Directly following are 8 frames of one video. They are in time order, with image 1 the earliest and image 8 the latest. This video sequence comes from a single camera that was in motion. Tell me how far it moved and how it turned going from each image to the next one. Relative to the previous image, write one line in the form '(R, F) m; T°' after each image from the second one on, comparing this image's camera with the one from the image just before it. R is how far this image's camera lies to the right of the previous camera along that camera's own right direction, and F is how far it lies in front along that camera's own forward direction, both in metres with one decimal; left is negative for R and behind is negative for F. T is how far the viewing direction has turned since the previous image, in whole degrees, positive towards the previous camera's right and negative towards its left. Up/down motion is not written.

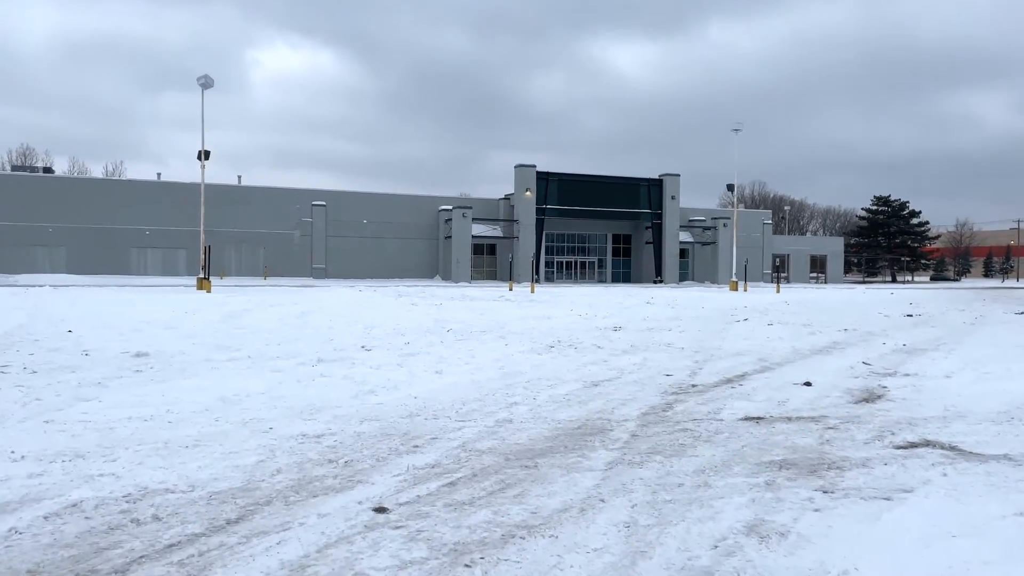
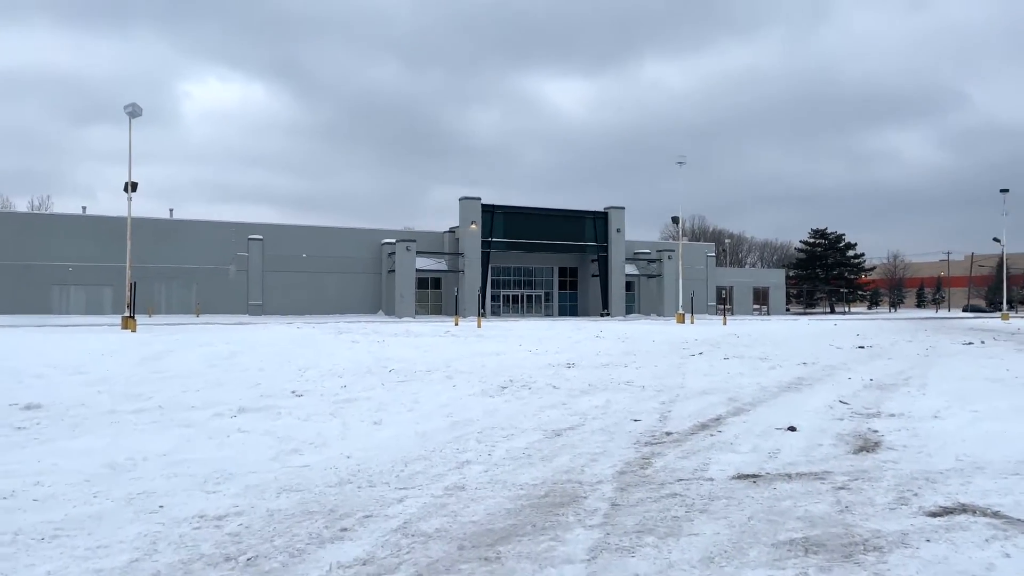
(0.0, +1.2) m; +4°
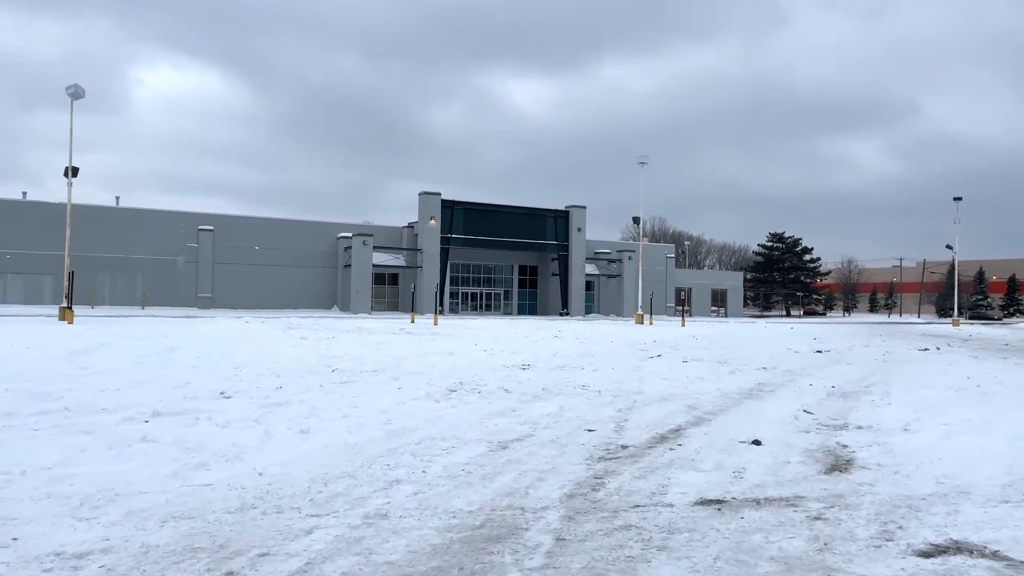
(+0.2, +0.8) m; +3°
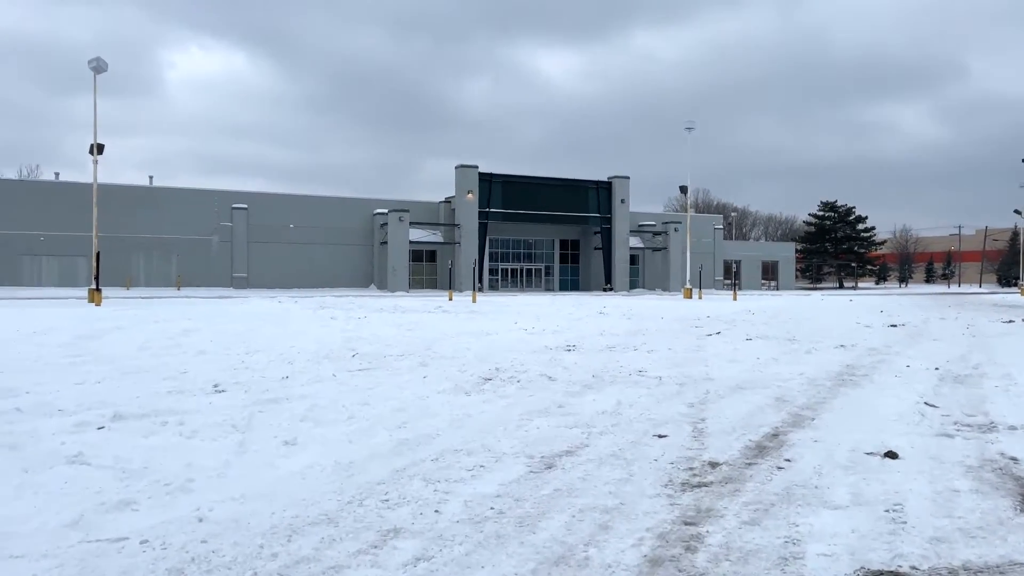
(0.0, +2.1) m; -3°
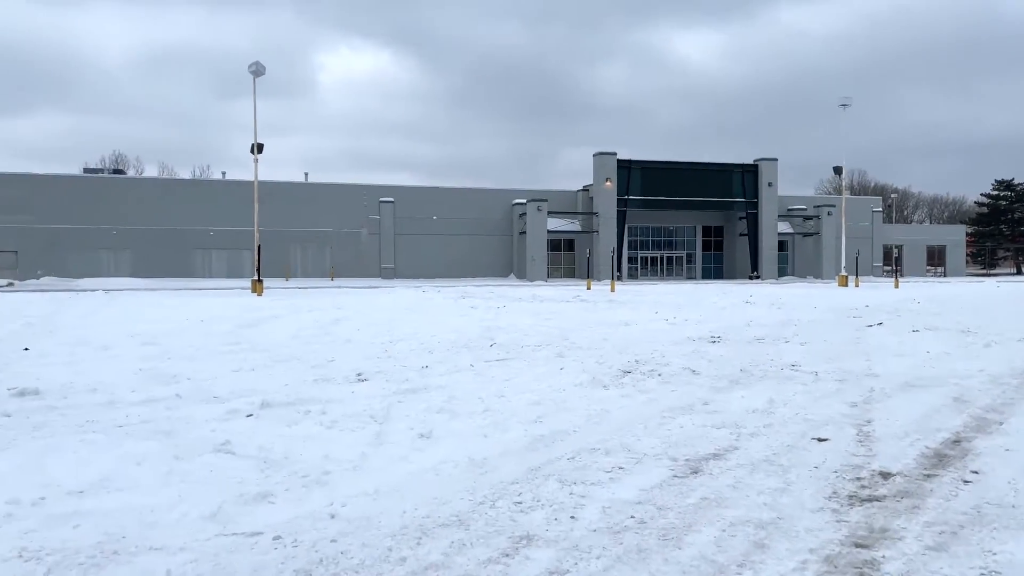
(0.0, +0.3) m; -10°
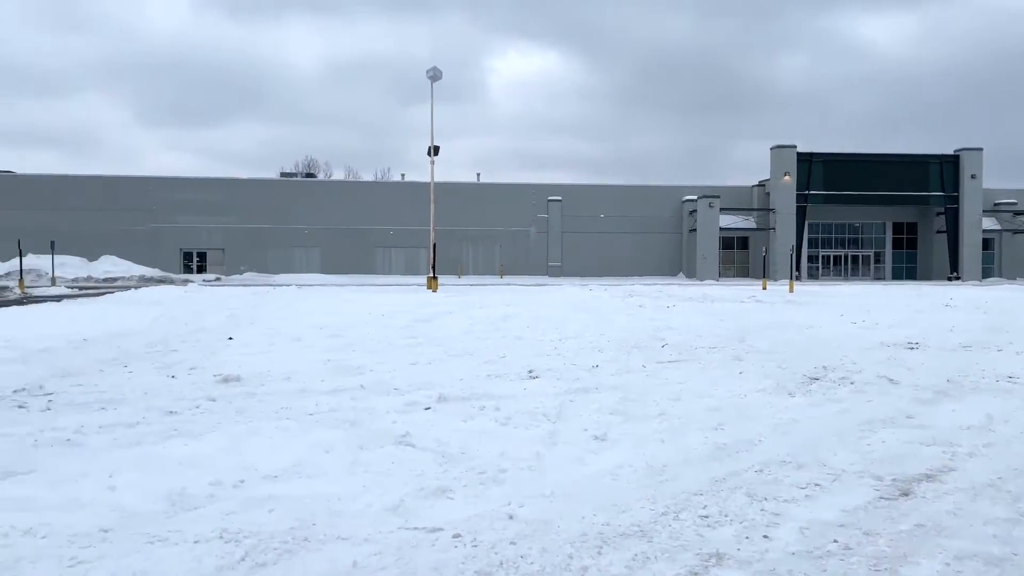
(-0.1, +0.2) m; -12°
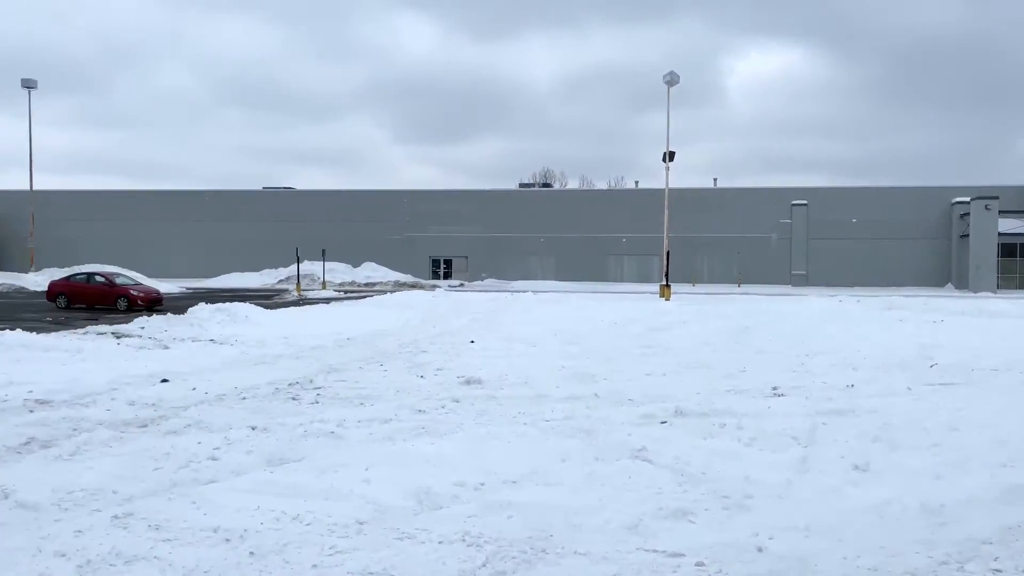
(-0.1, +0.1) m; -17°
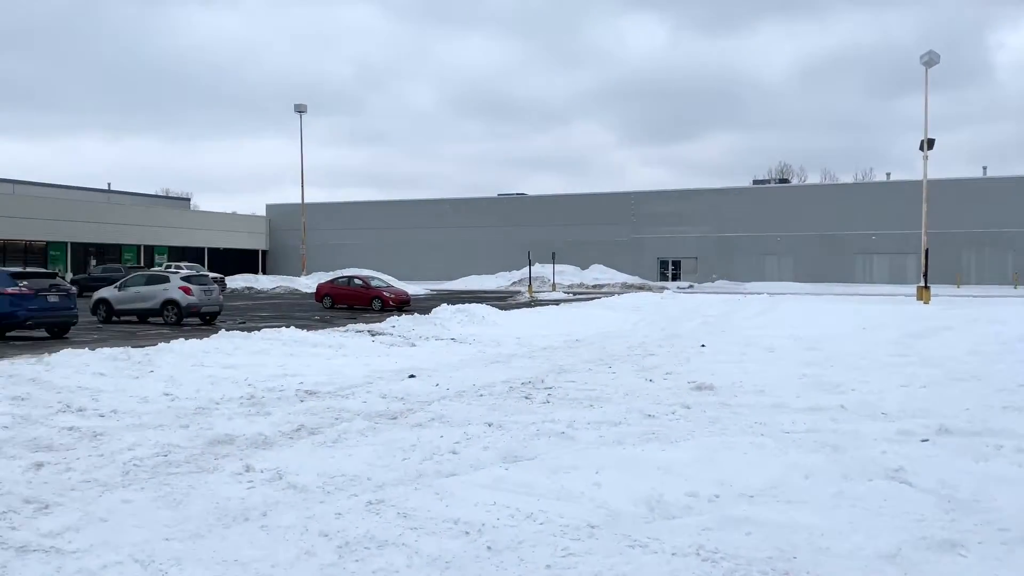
(0.0, 0.0) m; -17°
